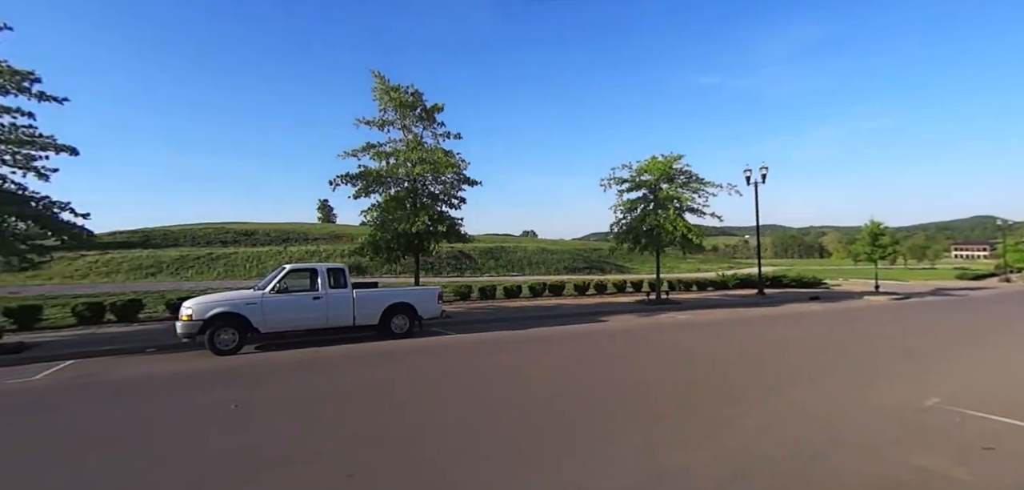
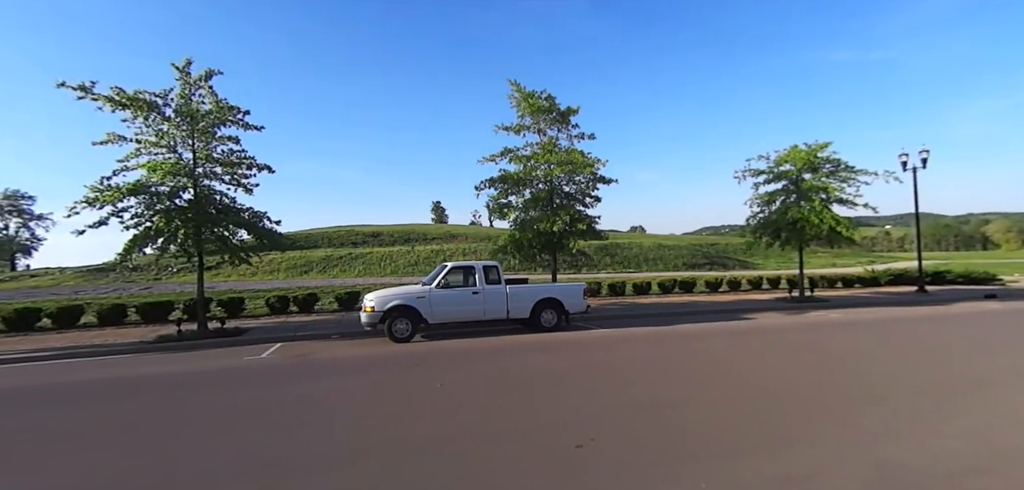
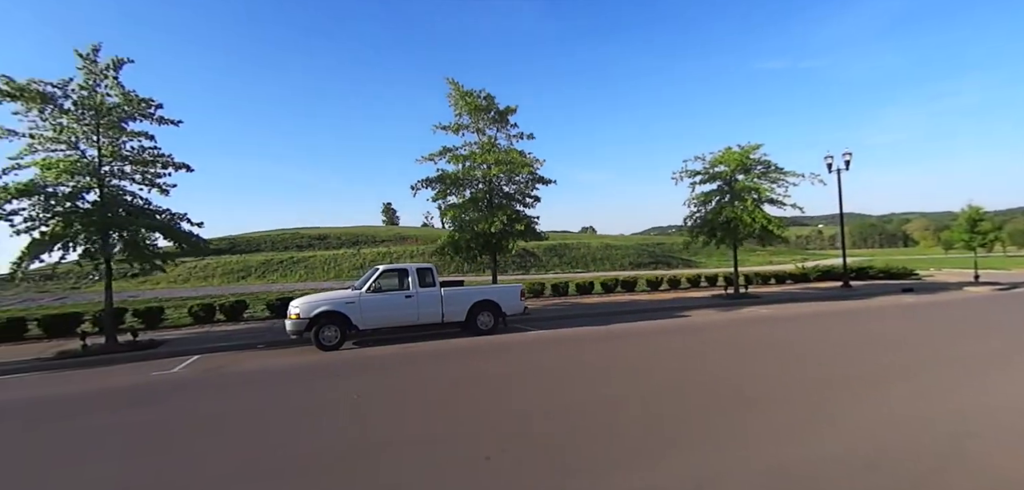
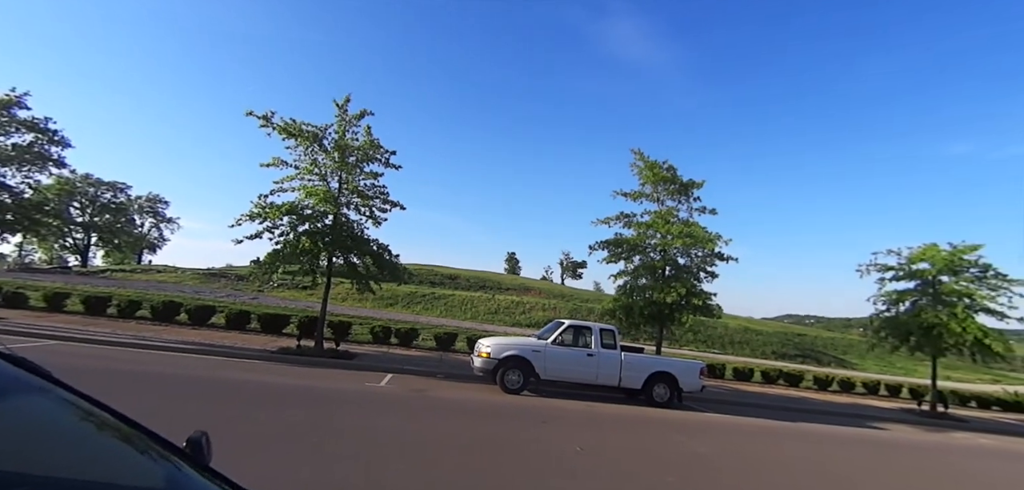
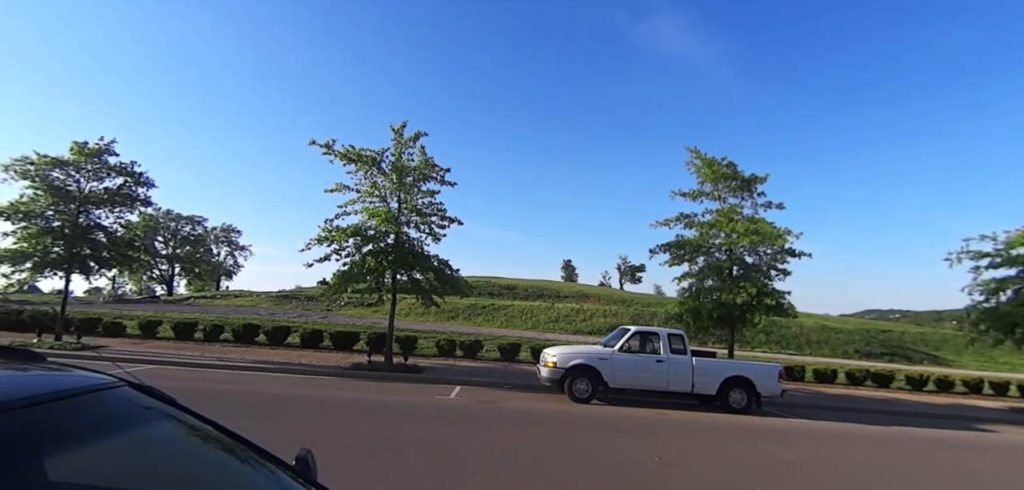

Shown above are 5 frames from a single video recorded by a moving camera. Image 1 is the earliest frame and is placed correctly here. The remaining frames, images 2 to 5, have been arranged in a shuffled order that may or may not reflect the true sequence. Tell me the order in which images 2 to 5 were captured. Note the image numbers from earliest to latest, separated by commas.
3, 2, 5, 4
